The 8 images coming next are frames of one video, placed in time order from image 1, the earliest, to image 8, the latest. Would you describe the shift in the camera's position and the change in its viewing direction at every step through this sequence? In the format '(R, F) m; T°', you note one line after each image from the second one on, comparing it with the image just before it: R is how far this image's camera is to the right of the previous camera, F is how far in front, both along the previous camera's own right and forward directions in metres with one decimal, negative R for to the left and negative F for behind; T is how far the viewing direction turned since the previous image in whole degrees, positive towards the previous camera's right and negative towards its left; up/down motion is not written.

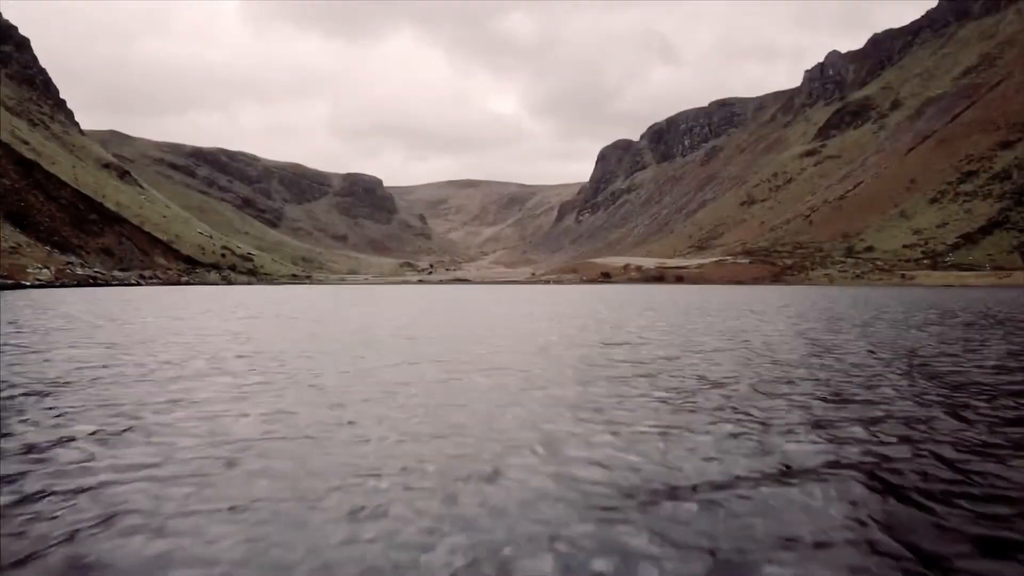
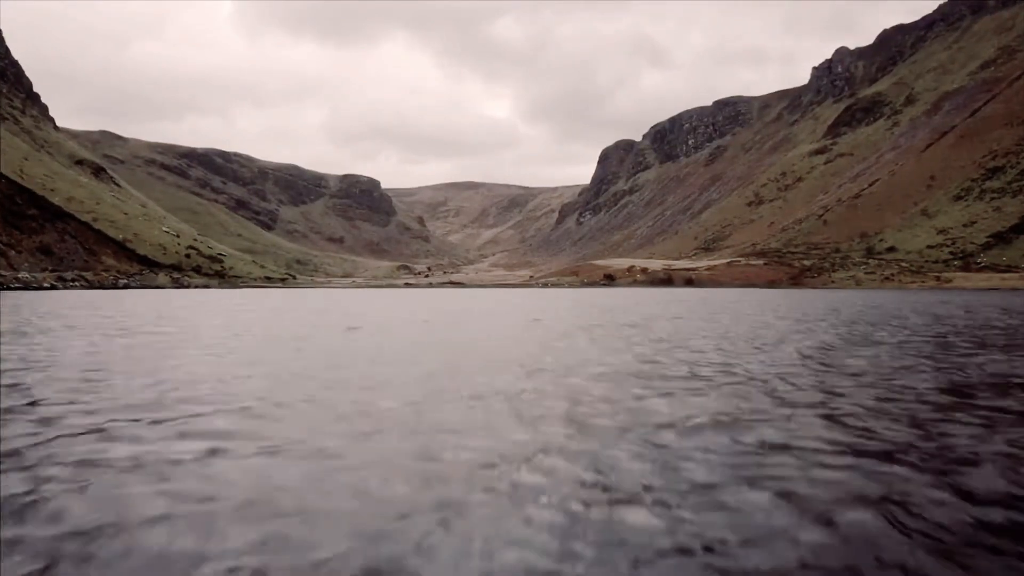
(+0.6, +8.2) m; 0°
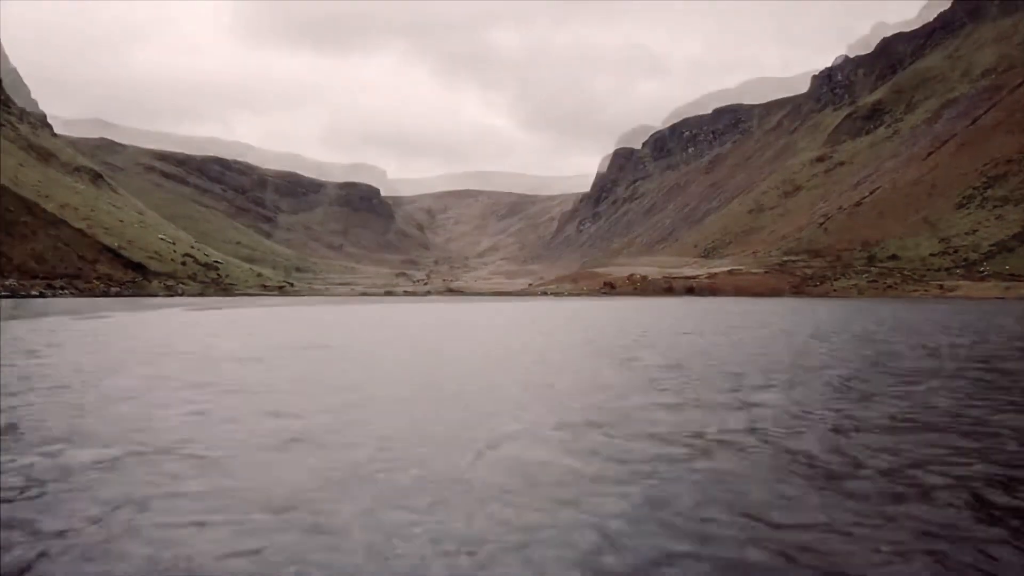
(0.0, +0.9) m; 0°
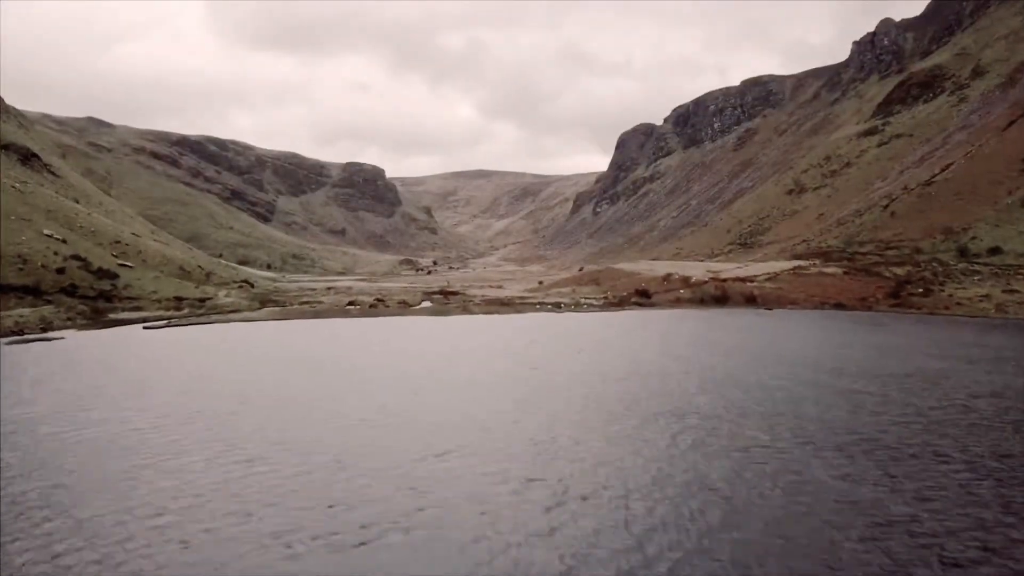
(+0.2, +5.1) m; 0°
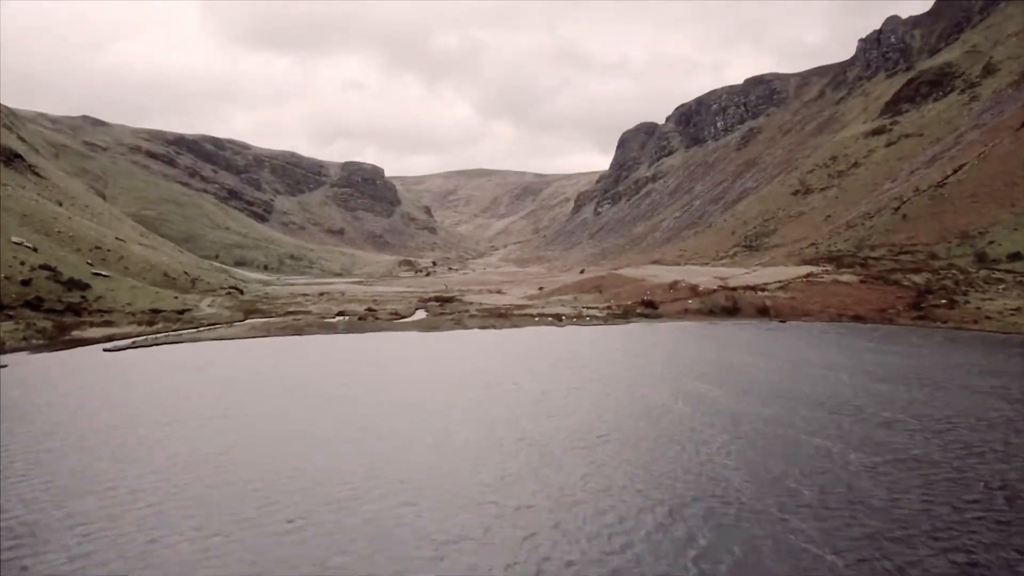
(+0.3, +5.0) m; 0°
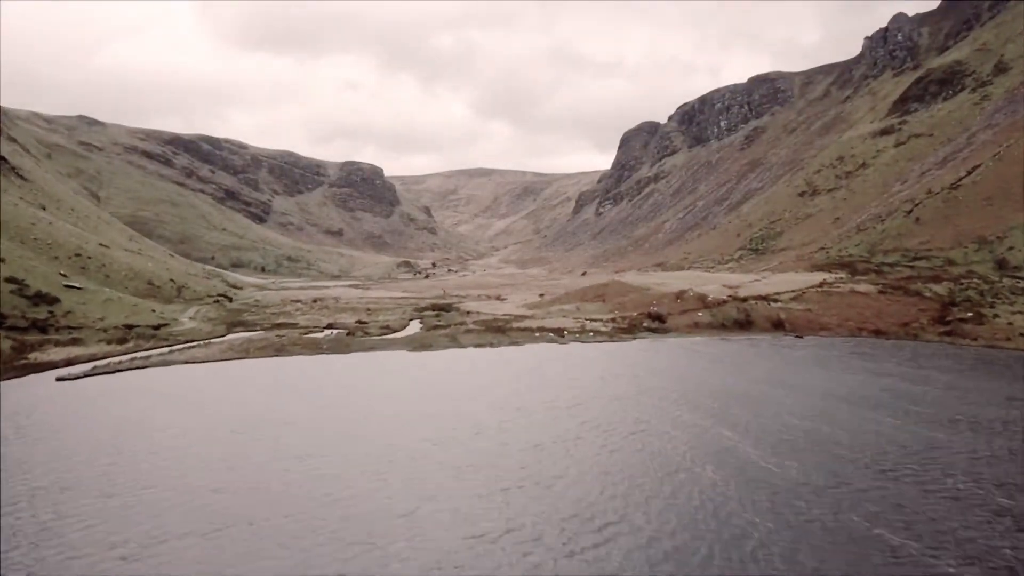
(+0.2, +4.9) m; 0°
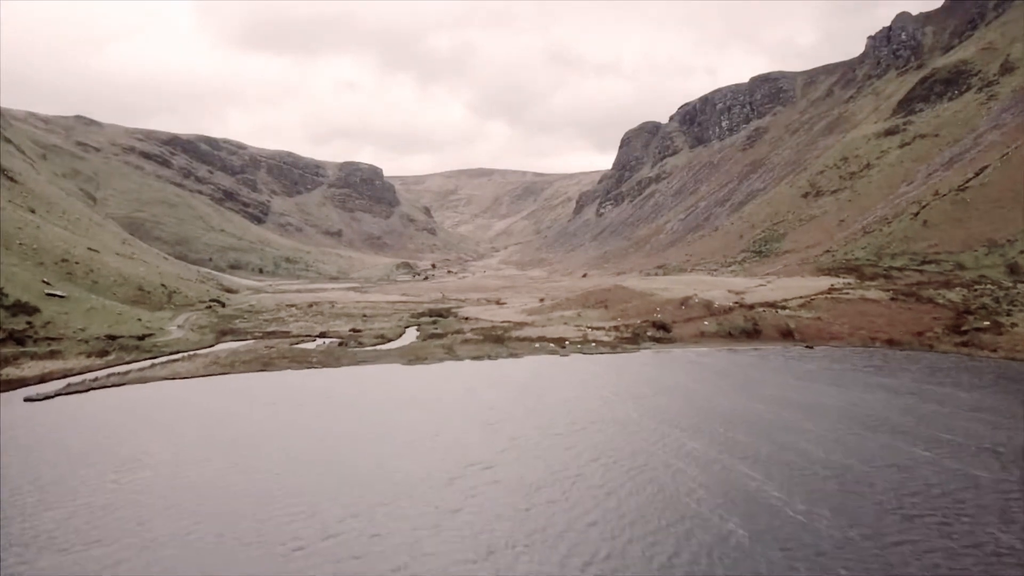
(+0.2, +2.8) m; 0°
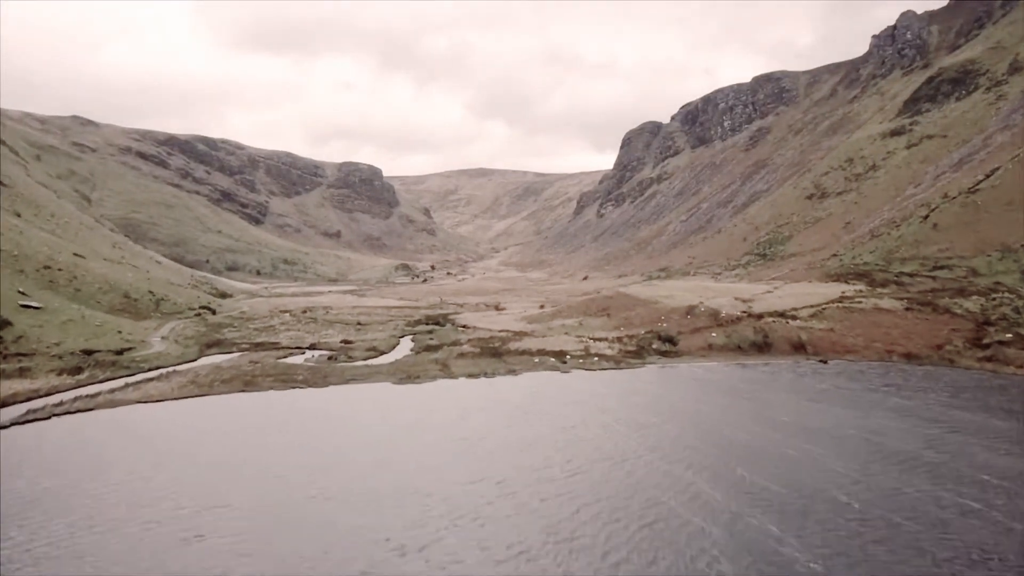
(+0.2, +3.6) m; 0°
